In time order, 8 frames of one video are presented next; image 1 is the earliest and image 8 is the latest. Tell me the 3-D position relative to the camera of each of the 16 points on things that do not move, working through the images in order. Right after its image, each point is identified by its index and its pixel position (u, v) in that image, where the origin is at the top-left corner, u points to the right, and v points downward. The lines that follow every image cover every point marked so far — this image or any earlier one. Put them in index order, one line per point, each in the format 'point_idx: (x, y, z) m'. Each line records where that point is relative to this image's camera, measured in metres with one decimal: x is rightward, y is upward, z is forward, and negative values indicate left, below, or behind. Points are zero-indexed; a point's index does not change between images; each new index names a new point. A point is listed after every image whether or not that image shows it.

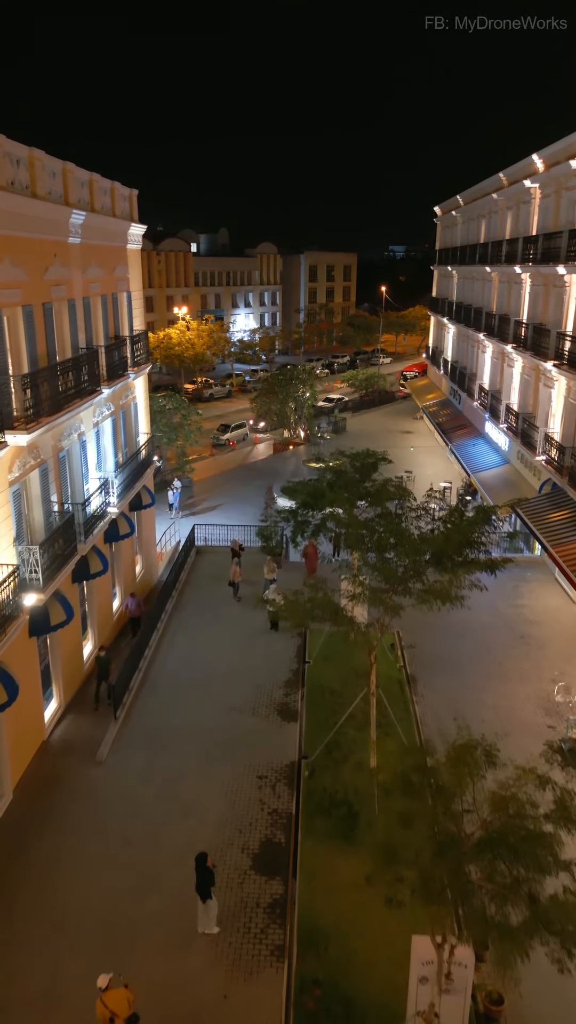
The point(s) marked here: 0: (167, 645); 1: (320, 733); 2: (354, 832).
0: (-5.4, -6.0, +18.2) m
1: (+1.2, -7.9, +14.6) m
2: (+2.0, -9.5, +12.1) m
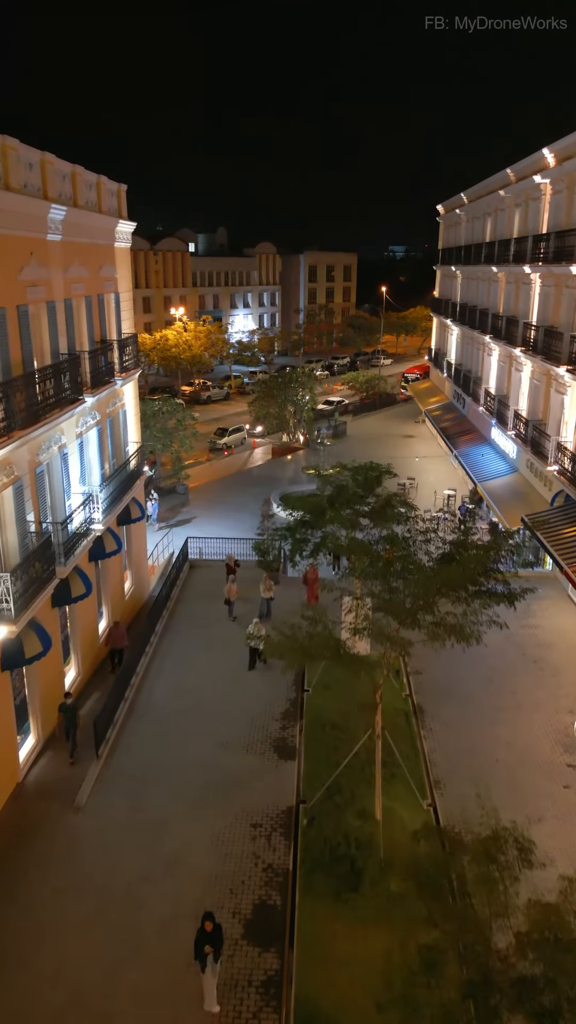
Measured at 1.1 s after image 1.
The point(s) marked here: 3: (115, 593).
0: (-5.5, -6.7, +17.0) m
1: (+1.1, -8.6, +13.4) m
2: (+1.9, -10.2, +10.9) m
3: (-8.1, -3.8, +19.1) m
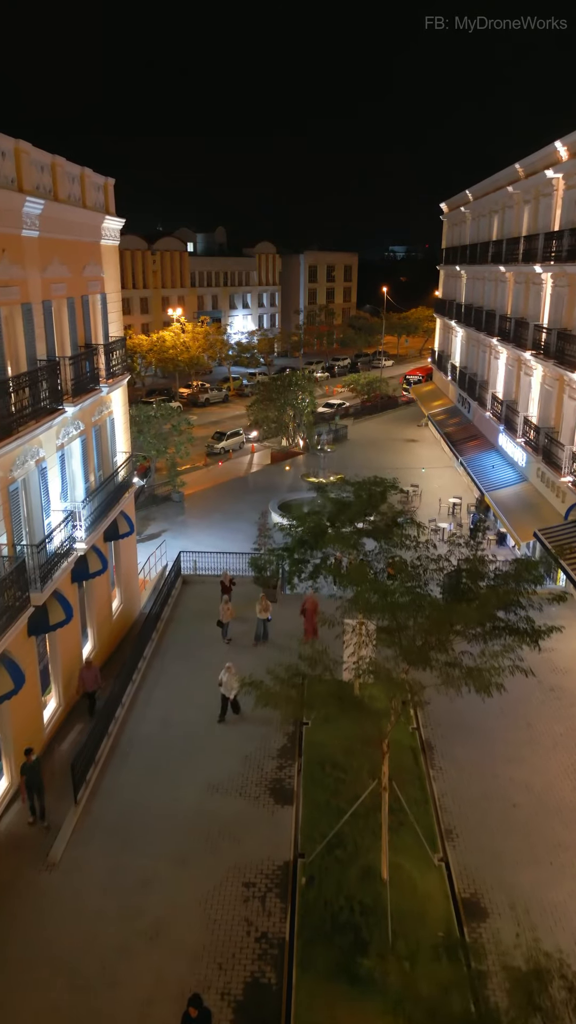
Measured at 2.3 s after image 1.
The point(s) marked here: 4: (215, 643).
0: (-5.6, -7.4, +15.8) m
1: (+1.0, -9.3, +12.2) m
2: (+1.8, -10.8, +9.6) m
3: (-8.2, -4.5, +17.9) m
4: (-3.3, -5.8, +18.3) m
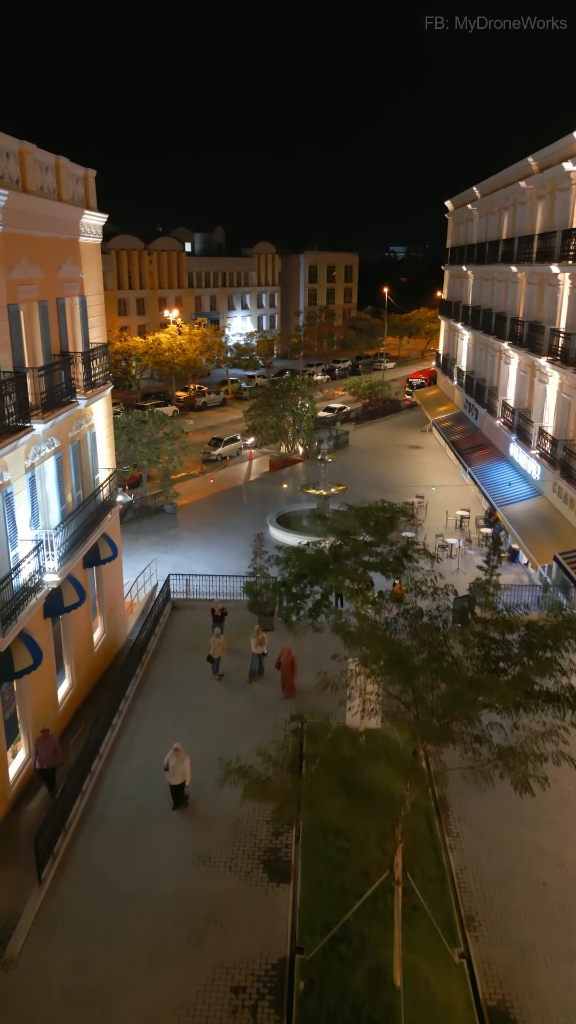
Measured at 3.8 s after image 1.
0: (-5.7, -8.3, +14.2) m
1: (+0.9, -10.3, +10.6) m
2: (+1.7, -11.8, +8.0) m
3: (-8.3, -5.4, +16.2) m
4: (-3.4, -6.8, +16.6) m
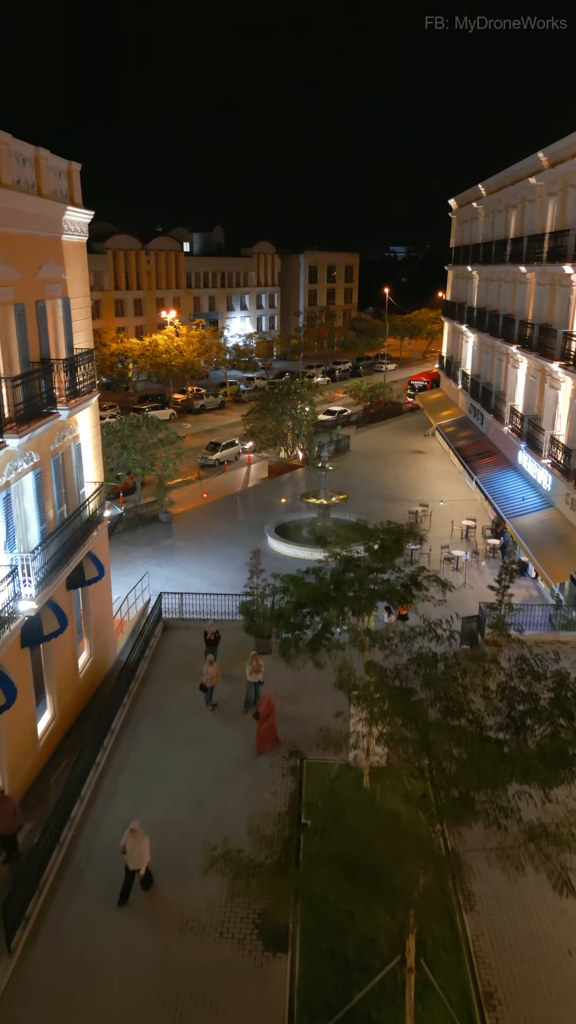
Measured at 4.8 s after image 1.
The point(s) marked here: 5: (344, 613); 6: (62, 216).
0: (-5.8, -9.0, +13.1) m
1: (+0.8, -10.9, +9.5) m
2: (+1.6, -12.4, +6.9) m
3: (-8.3, -6.1, +15.1) m
4: (-3.4, -7.5, +15.5) m
5: (+1.5, -2.8, +11.4) m
6: (-8.3, +10.8, +14.9) m
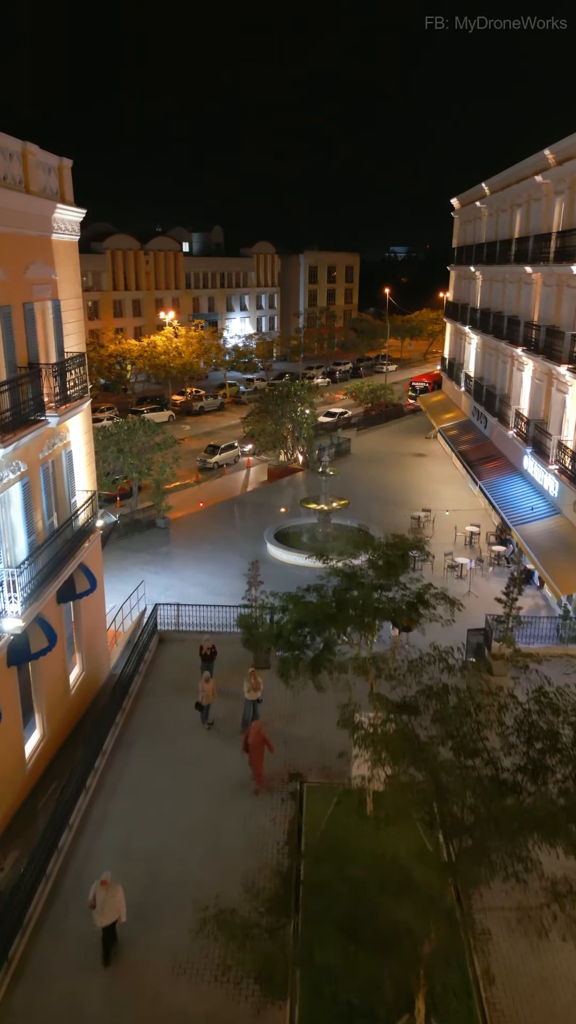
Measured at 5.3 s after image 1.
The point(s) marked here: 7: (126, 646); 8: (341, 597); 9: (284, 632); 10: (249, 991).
0: (-5.8, -9.4, +12.5) m
1: (+0.8, -11.3, +8.8) m
2: (+1.6, -12.8, +6.3) m
3: (-8.4, -6.5, +14.5) m
4: (-3.4, -7.8, +14.9) m
5: (+1.5, -3.2, +10.8) m
6: (-8.3, +10.4, +14.3) m
7: (-7.7, -6.4, +19.6) m
8: (+1.4, -2.2, +11.0) m
9: (-0.1, -3.4, +11.8) m
10: (-0.9, -11.1, +9.5) m
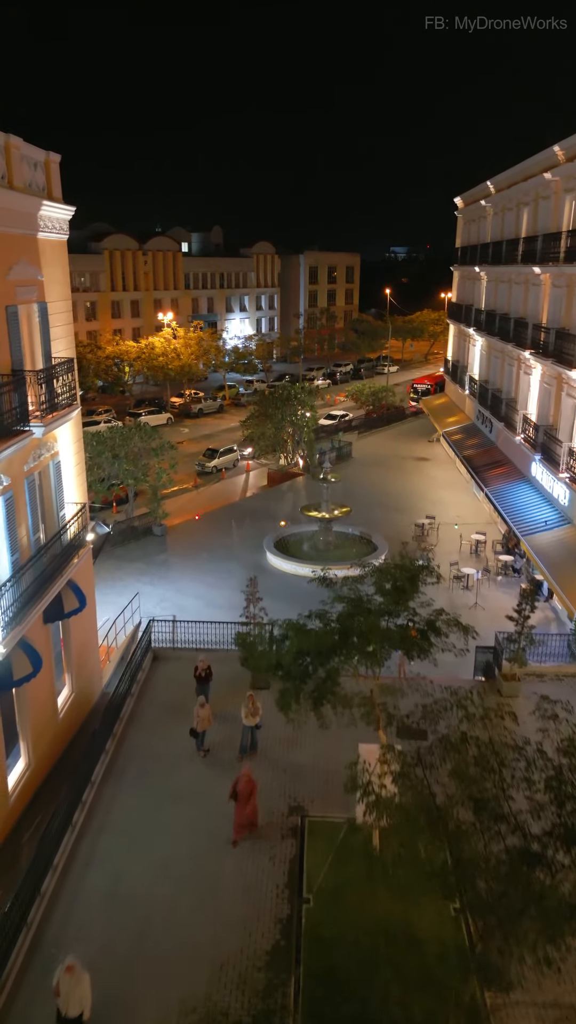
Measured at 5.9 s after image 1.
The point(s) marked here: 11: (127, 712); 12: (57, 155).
0: (-5.8, -9.9, +11.6) m
1: (+0.8, -11.8, +8.0) m
2: (+1.6, -13.3, +5.4) m
3: (-8.3, -7.0, +13.7) m
4: (-3.4, -8.3, +14.1) m
5: (+1.5, -3.7, +10.0) m
6: (-8.3, +9.9, +13.5) m
7: (-7.7, -6.9, +18.7) m
8: (+1.4, -2.7, +10.1) m
9: (-0.1, -3.9, +11.0) m
10: (-0.9, -11.6, +8.7) m
11: (-6.0, -7.5, +15.3) m
12: (-8.1, +12.5, +14.3) m
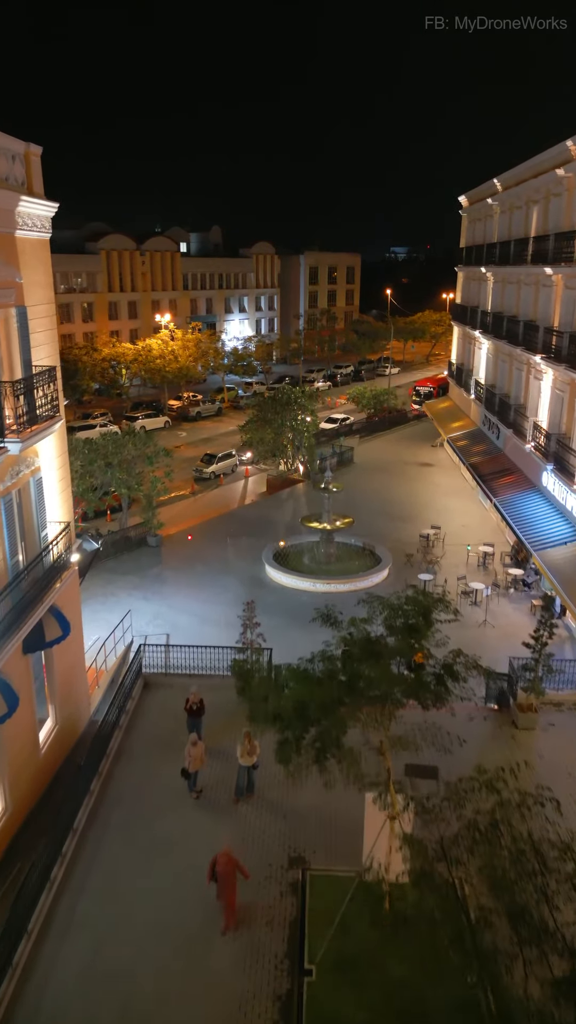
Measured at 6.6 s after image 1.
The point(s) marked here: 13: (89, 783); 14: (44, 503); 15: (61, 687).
0: (-5.8, -10.6, +10.5) m
1: (+0.8, -12.5, +6.9) m
2: (+1.6, -14.0, +4.3) m
3: (-8.4, -7.7, +12.6) m
4: (-3.4, -9.0, +13.0) m
5: (+1.5, -4.4, +8.9) m
6: (-8.3, +9.2, +12.4) m
7: (-7.7, -7.6, +17.6) m
8: (+1.4, -3.4, +9.1) m
9: (-0.1, -4.5, +9.9) m
10: (-0.9, -12.3, +7.6) m
11: (-6.0, -8.2, +14.3) m
12: (-8.2, +11.8, +13.2) m
13: (-6.3, -8.6, +12.8) m
14: (-8.4, +0.3, +14.1) m
15: (-8.2, -6.3, +14.7) m
